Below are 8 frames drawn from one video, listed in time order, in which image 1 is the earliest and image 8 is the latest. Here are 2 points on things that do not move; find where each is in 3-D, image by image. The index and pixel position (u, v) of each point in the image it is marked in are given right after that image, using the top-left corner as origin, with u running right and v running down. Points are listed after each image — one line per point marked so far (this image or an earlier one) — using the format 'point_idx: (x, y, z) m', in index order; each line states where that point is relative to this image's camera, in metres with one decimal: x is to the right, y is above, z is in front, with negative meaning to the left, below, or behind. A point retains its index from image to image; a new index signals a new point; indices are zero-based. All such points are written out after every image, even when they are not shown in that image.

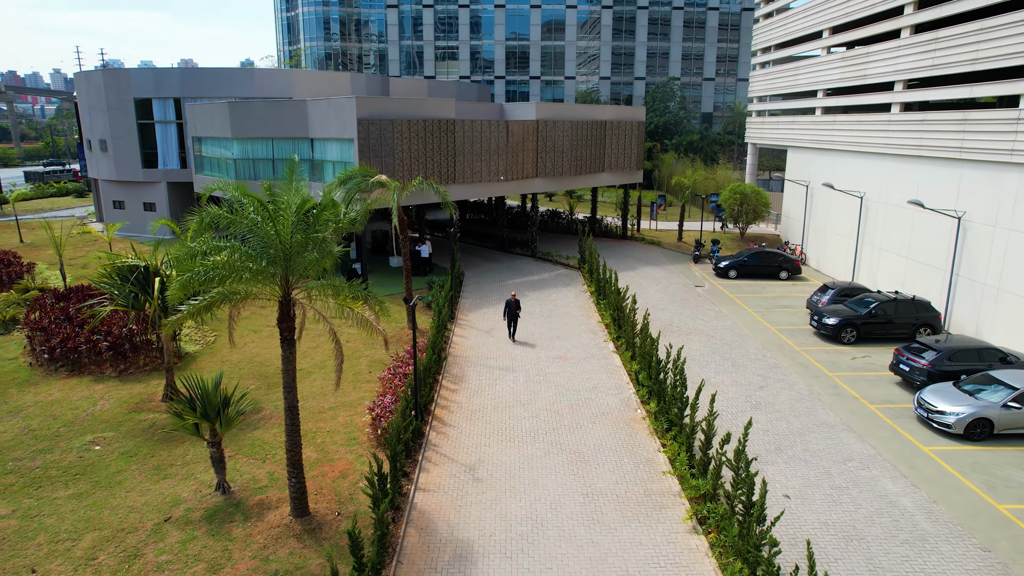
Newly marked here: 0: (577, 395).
0: (+1.7, -2.8, +16.8) m
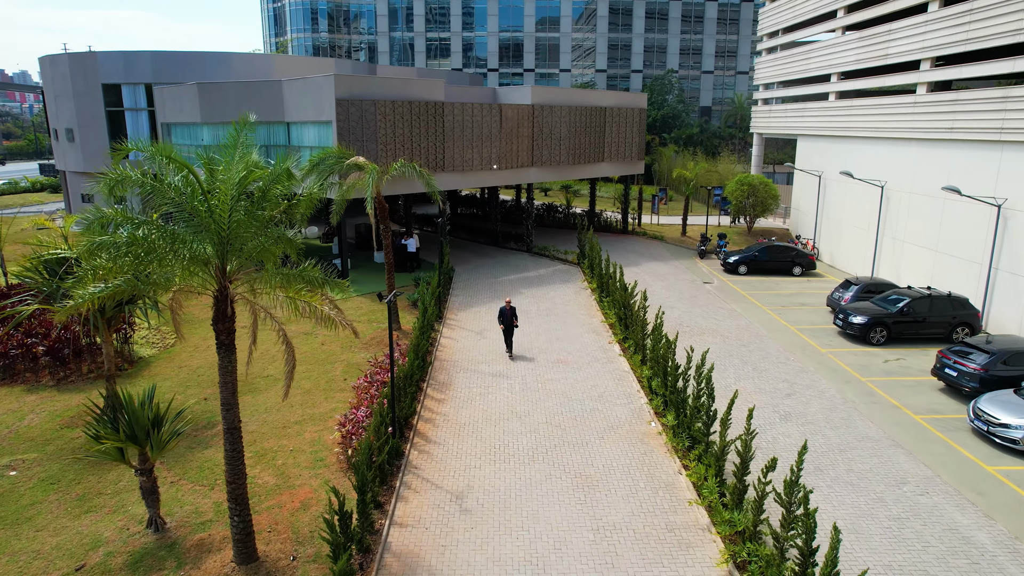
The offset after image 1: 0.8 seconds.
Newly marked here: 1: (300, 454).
0: (+1.6, -2.7, +14.7) m
1: (-4.0, -3.1, +12.4) m
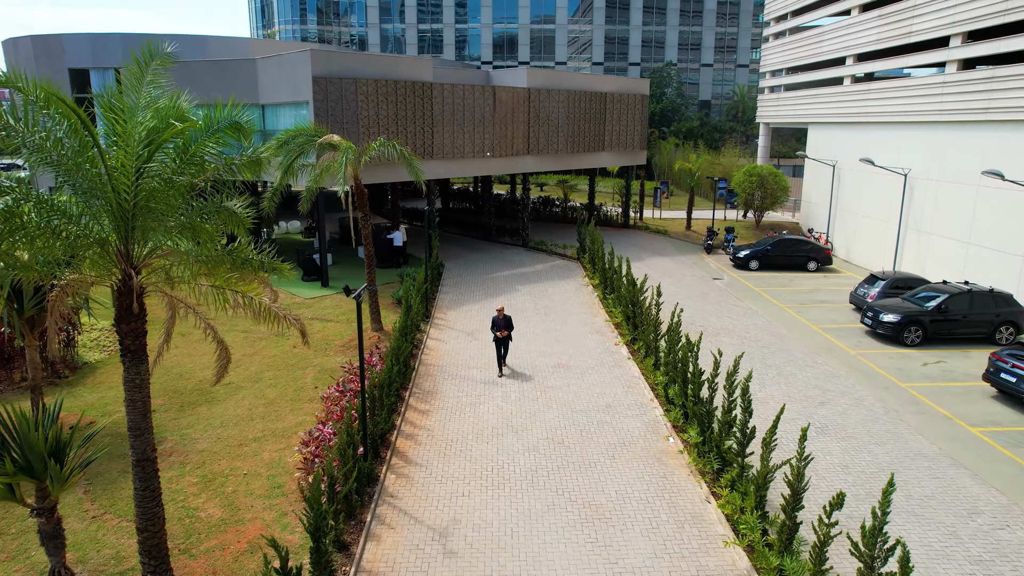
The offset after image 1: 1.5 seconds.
0: (+1.5, -2.5, +12.8) m
1: (-4.1, -3.0, +10.4) m
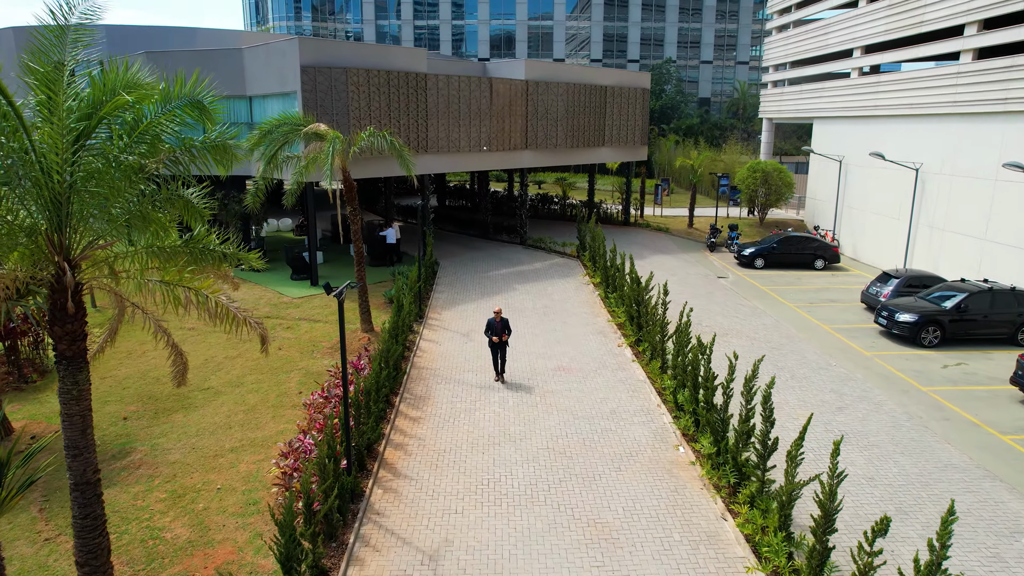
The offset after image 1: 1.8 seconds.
0: (+1.4, -2.5, +11.9) m
1: (-4.1, -3.0, +9.5) m
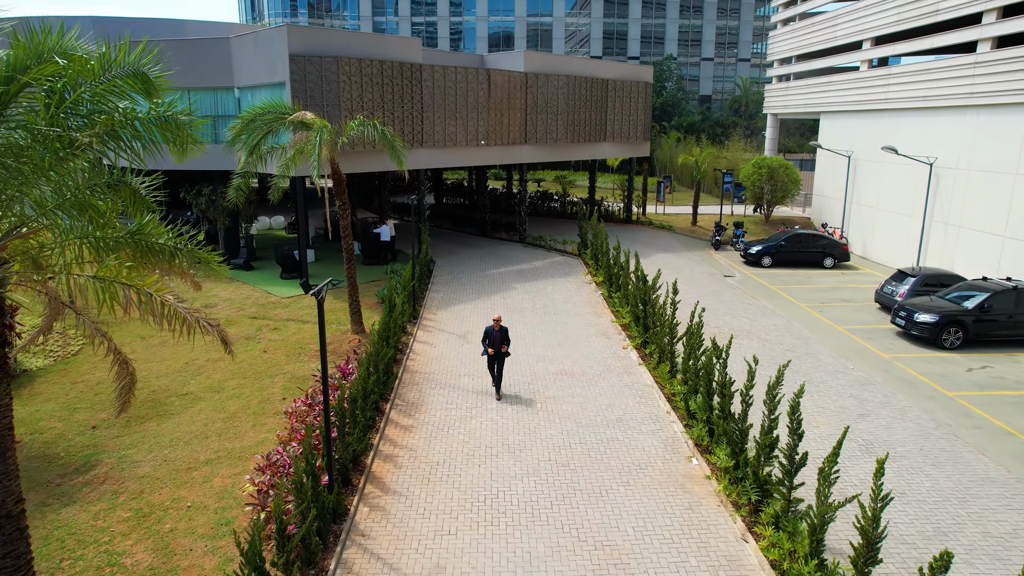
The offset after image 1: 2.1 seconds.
0: (+1.4, -2.5, +11.0) m
1: (-4.1, -3.0, +8.7) m
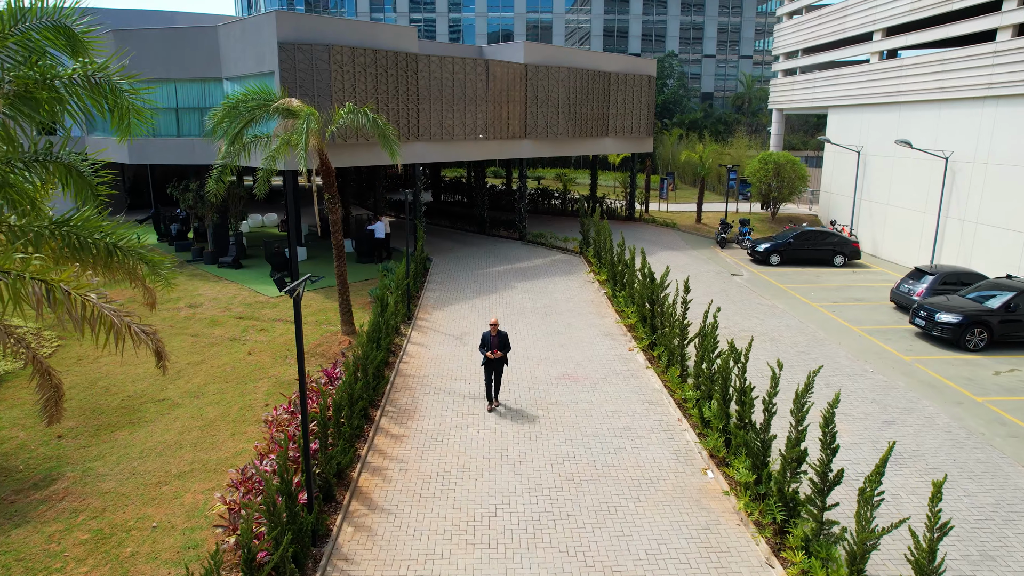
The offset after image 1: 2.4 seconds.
0: (+1.4, -2.4, +10.2) m
1: (-4.1, -2.9, +7.8) m
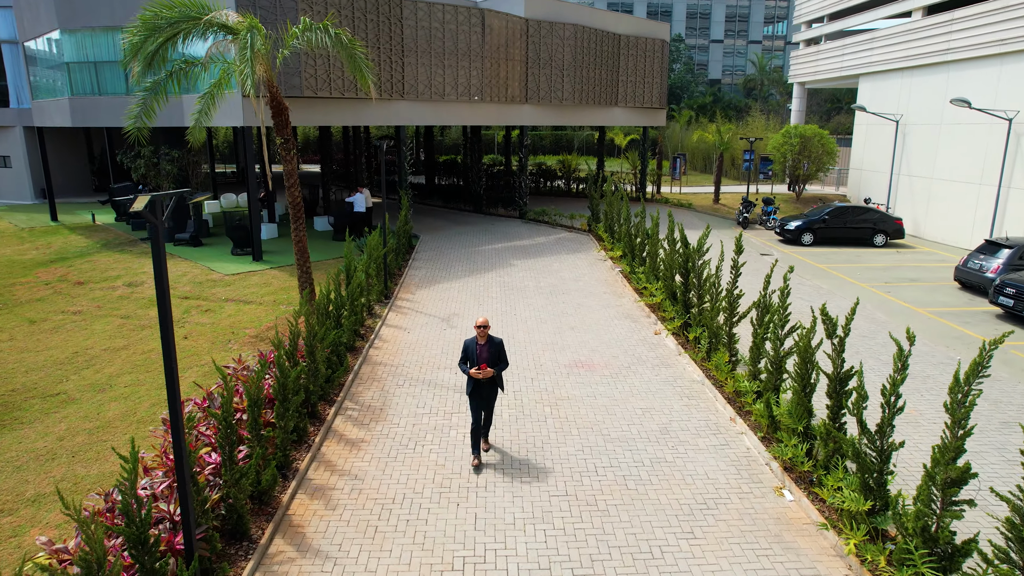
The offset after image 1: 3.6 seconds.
0: (+1.4, -1.9, +7.5) m
1: (-4.2, -2.4, +5.1) m
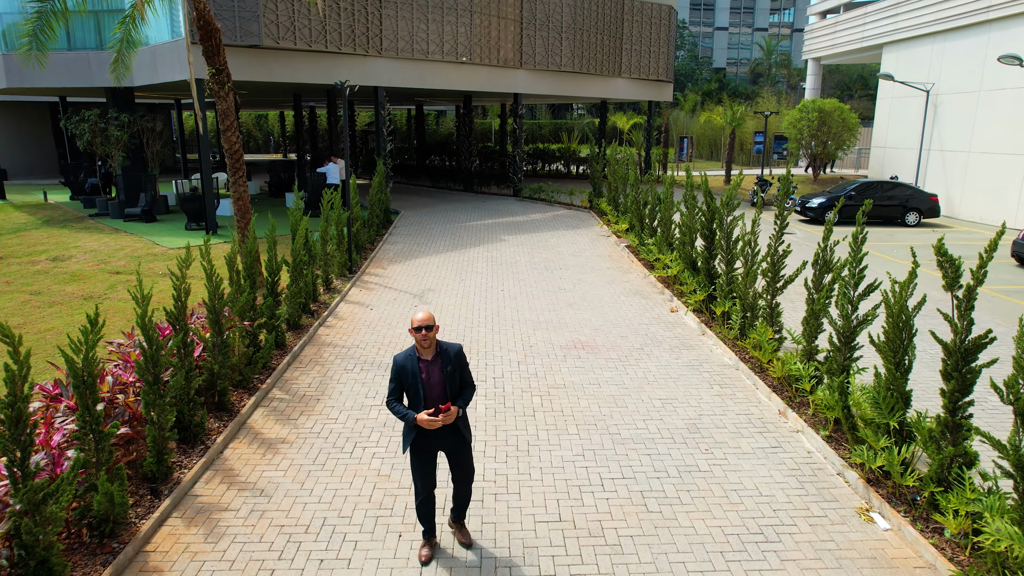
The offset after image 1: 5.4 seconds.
0: (+1.1, -1.4, +5.4) m
1: (-4.4, -1.9, +3.0) m
